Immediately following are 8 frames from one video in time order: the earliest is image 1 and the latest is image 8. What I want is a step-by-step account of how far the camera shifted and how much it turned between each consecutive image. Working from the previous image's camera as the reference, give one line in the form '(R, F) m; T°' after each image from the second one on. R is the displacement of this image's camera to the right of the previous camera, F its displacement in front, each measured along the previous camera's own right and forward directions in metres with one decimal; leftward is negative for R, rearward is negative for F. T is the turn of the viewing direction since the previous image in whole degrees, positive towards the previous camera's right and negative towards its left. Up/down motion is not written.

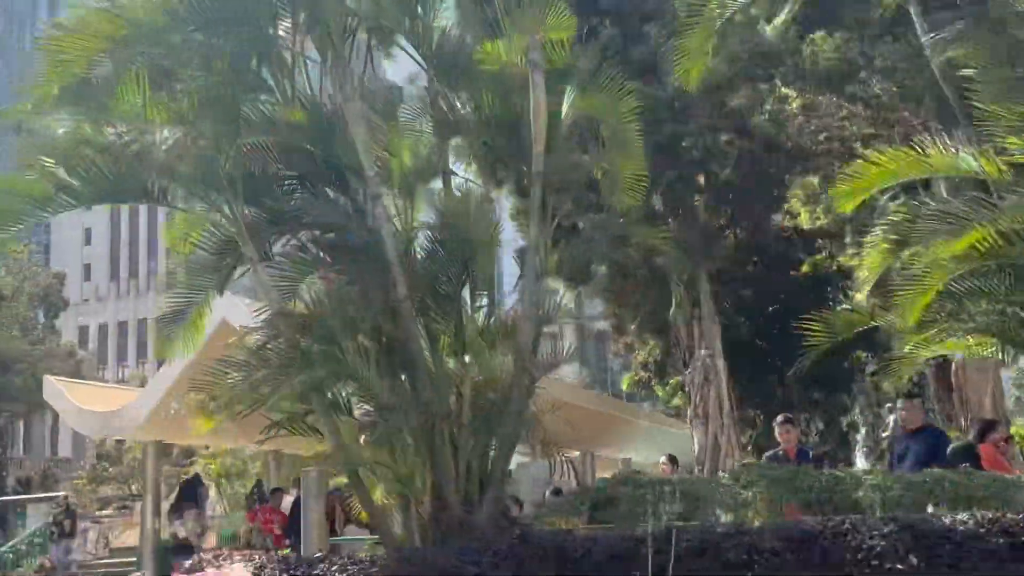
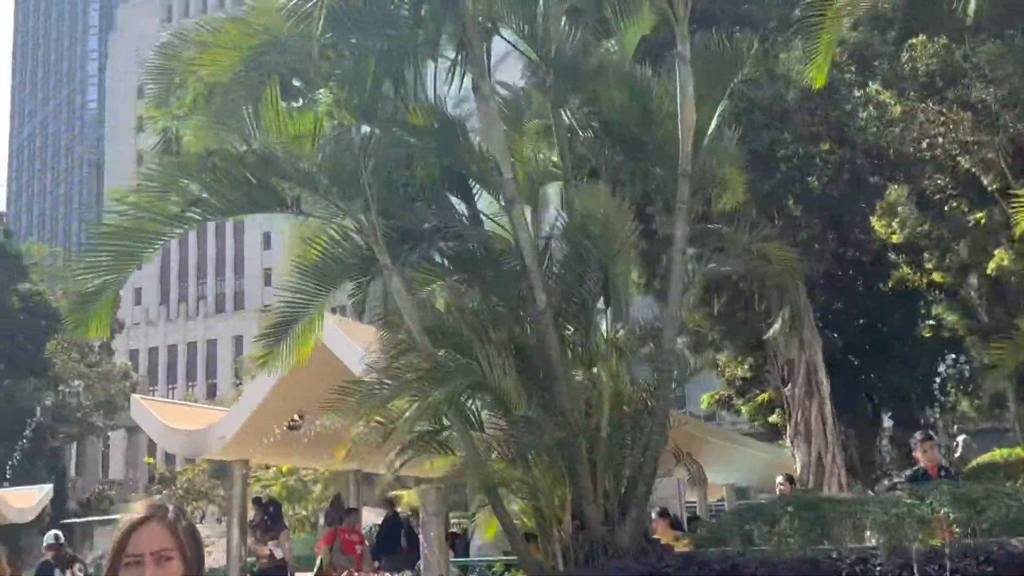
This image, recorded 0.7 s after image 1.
(-0.6, +0.3) m; -2°
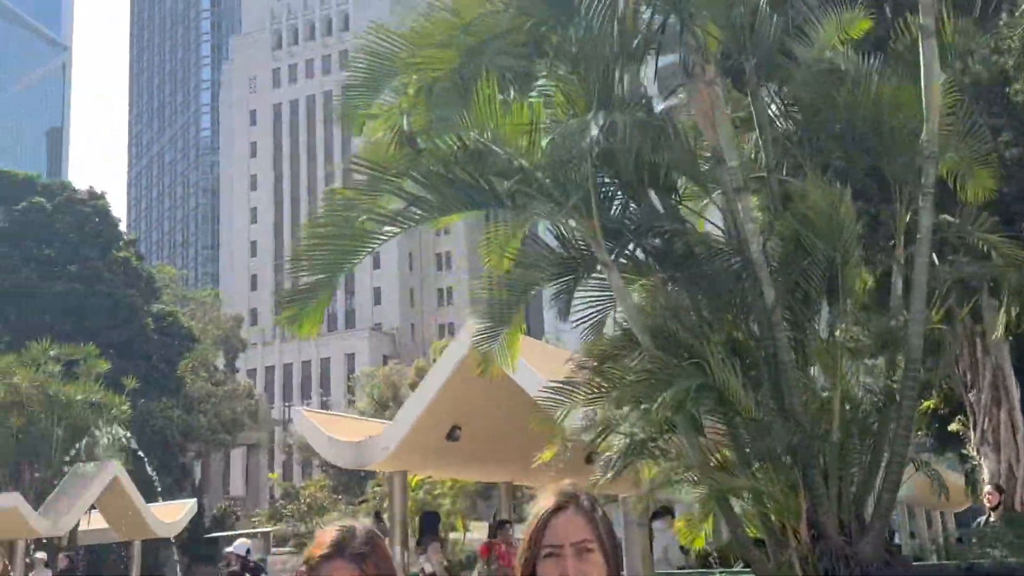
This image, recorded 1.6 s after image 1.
(-0.7, +0.2) m; -6°
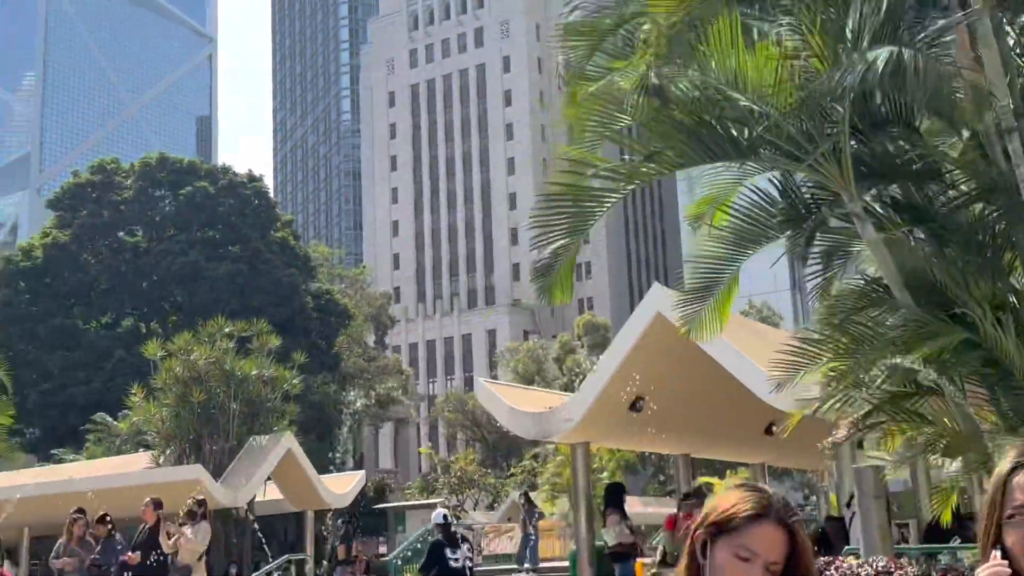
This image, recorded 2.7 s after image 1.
(-0.6, +0.2) m; -7°
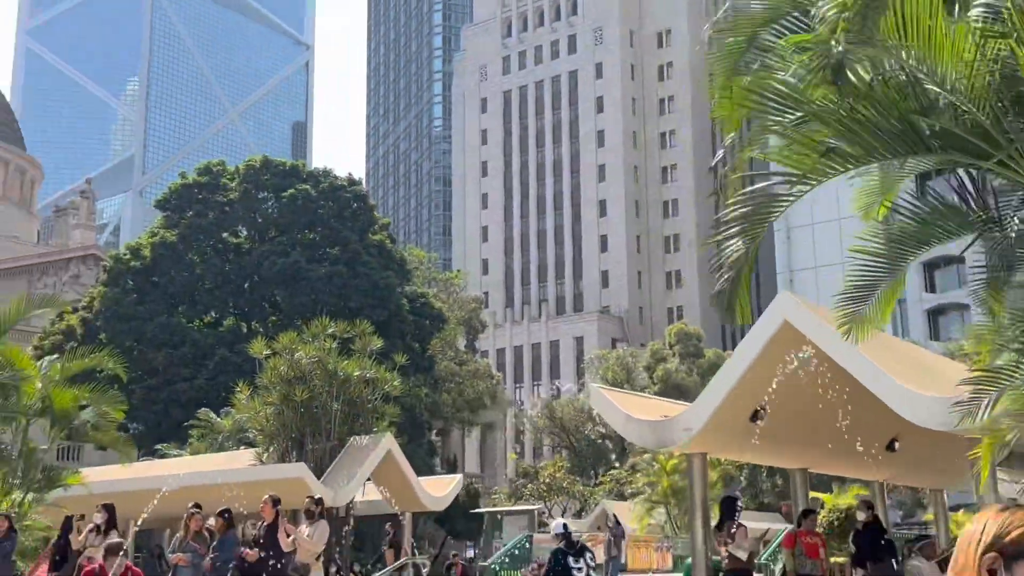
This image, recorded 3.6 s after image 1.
(-0.4, +0.2) m; -5°
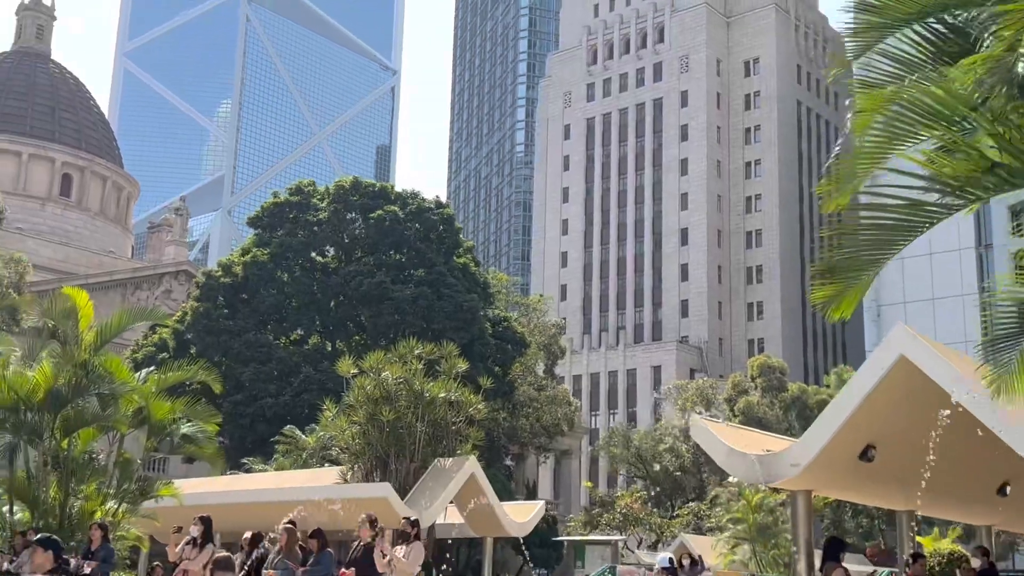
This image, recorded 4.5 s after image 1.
(-0.3, +0.2) m; -4°
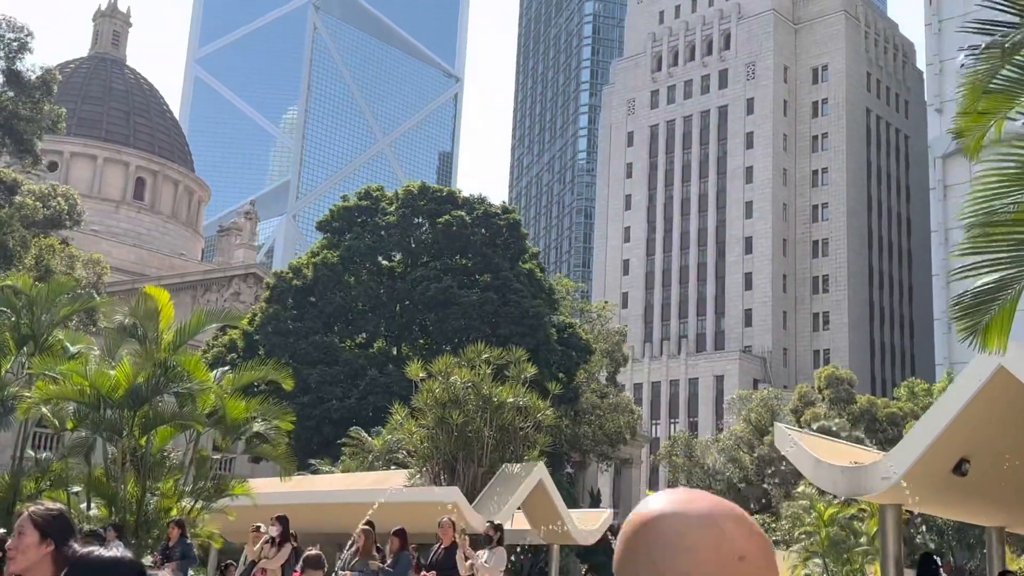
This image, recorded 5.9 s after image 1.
(-0.3, +0.1) m; -3°
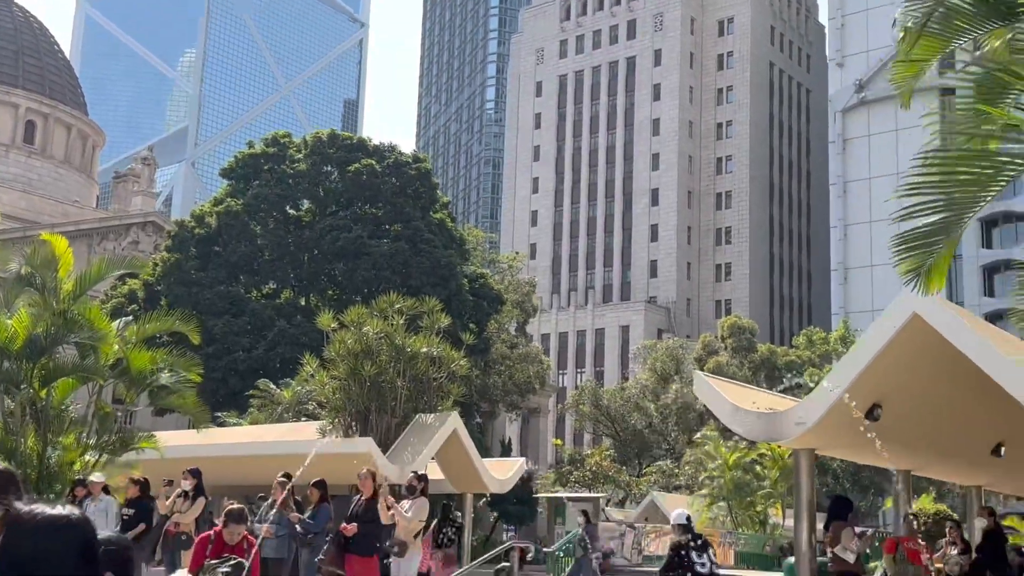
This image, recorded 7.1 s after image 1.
(-0.2, +0.2) m; +5°
